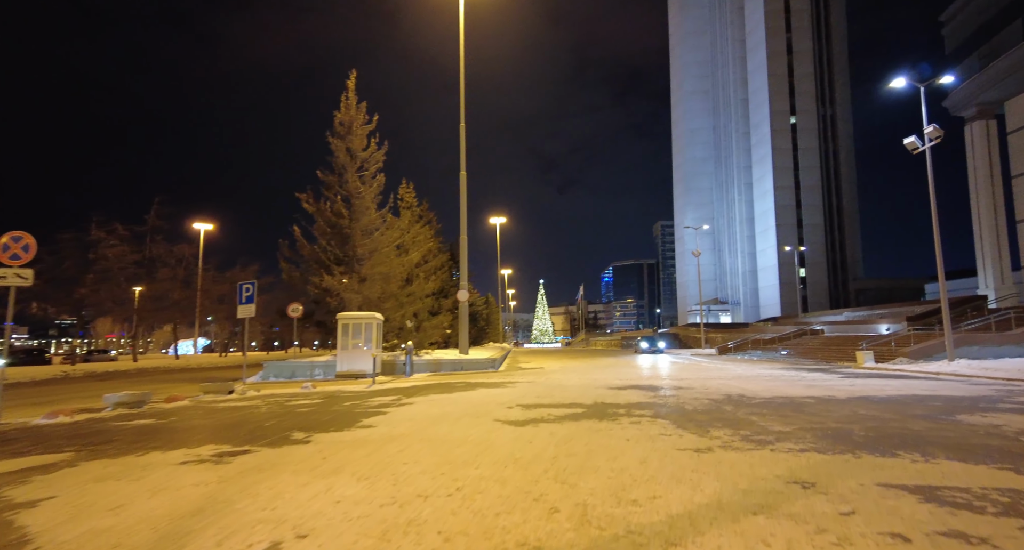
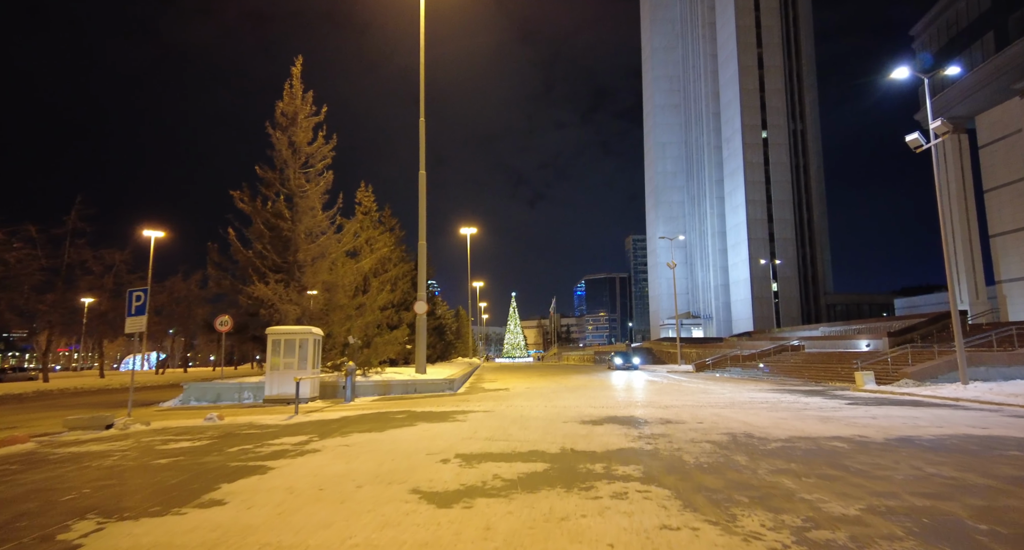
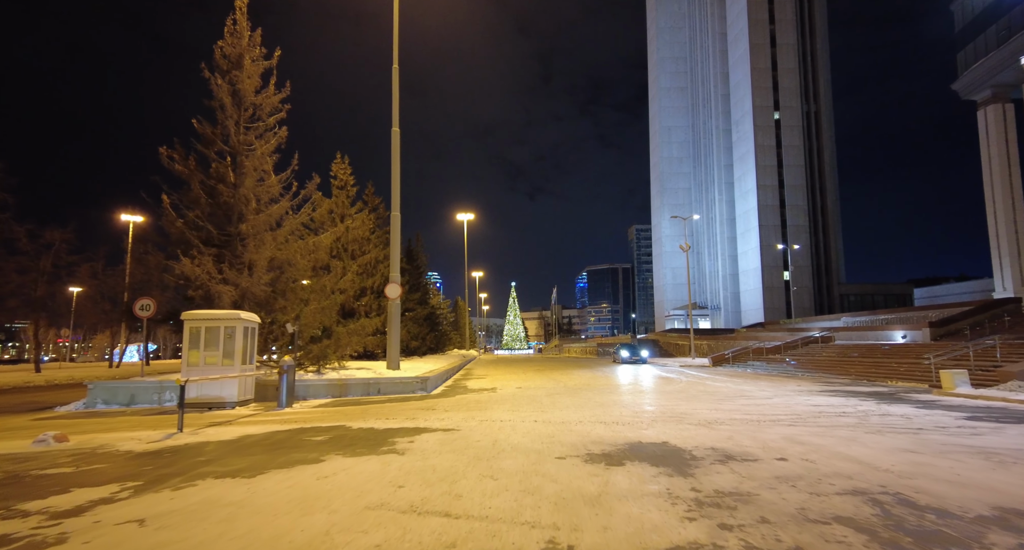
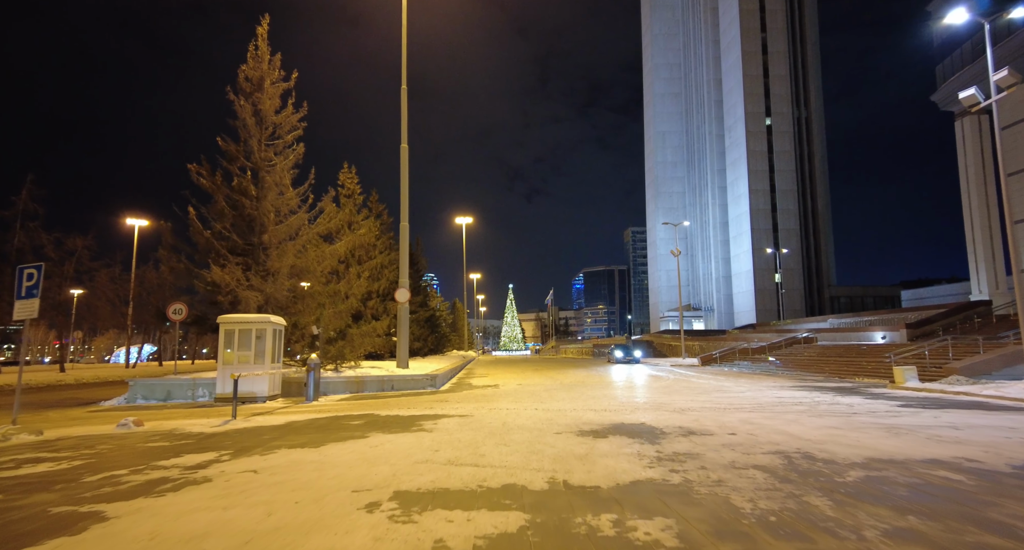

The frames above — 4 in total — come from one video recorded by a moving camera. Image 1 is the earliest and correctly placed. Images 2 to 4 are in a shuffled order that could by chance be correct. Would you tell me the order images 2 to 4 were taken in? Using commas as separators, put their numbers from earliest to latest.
2, 4, 3
